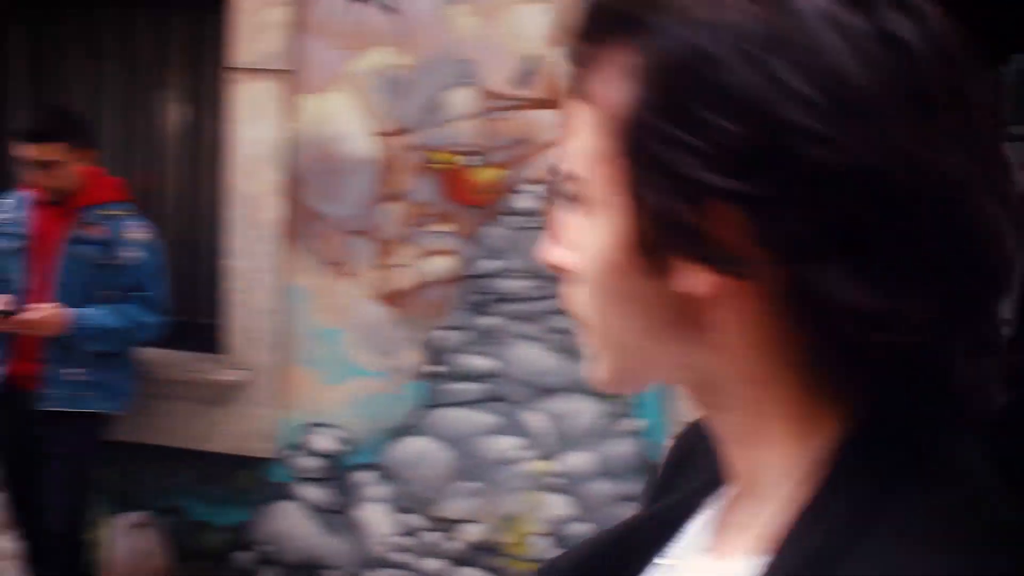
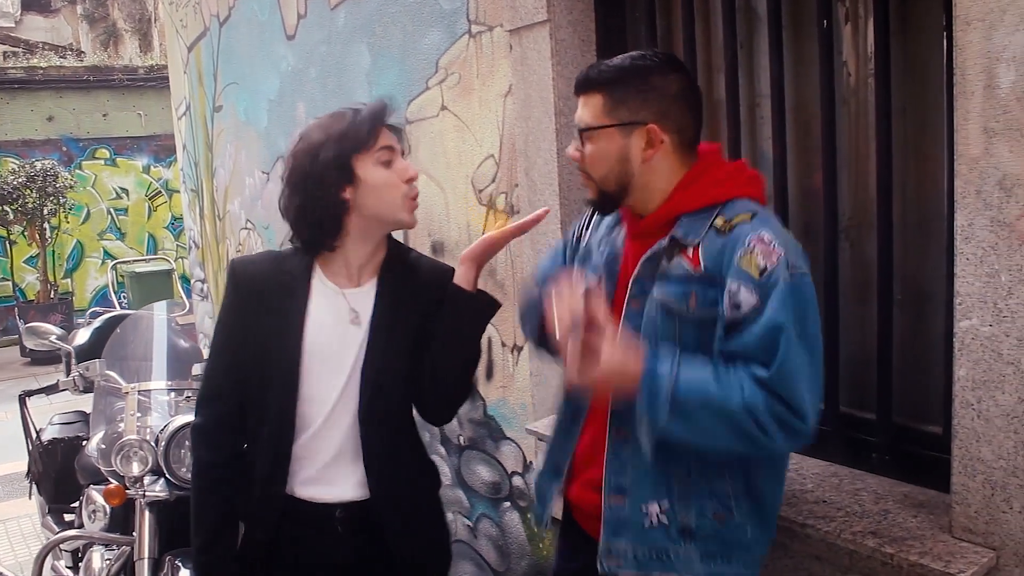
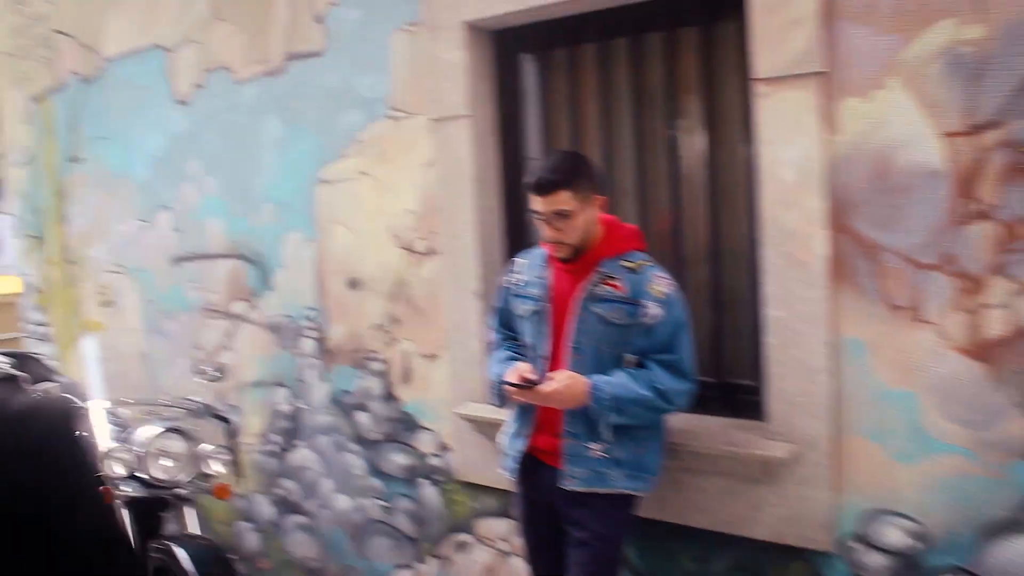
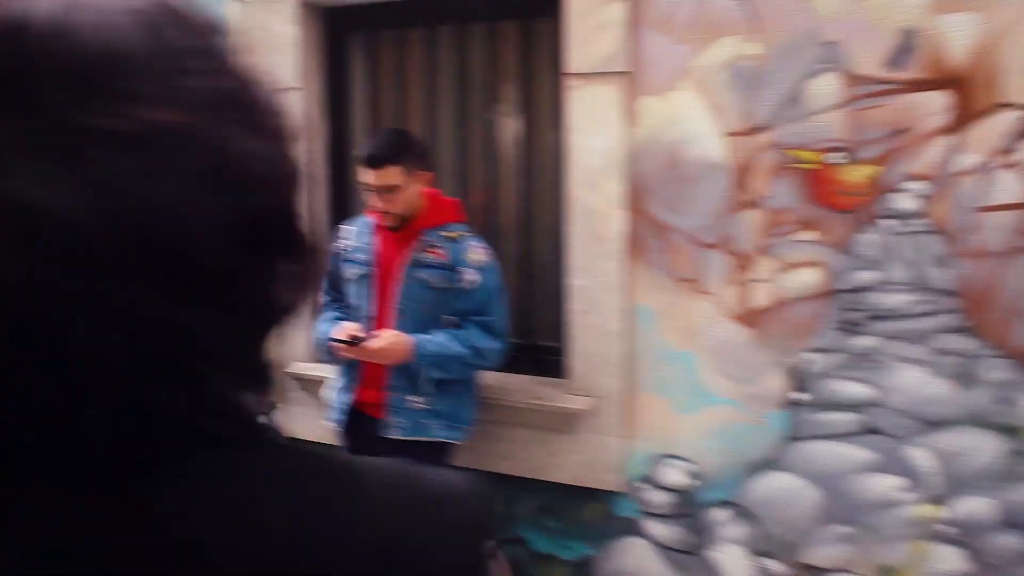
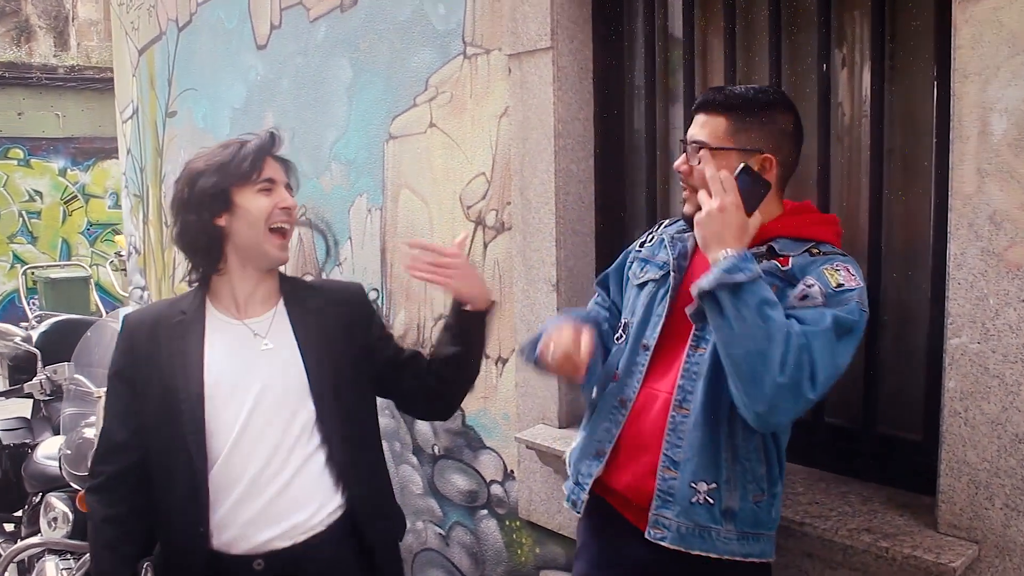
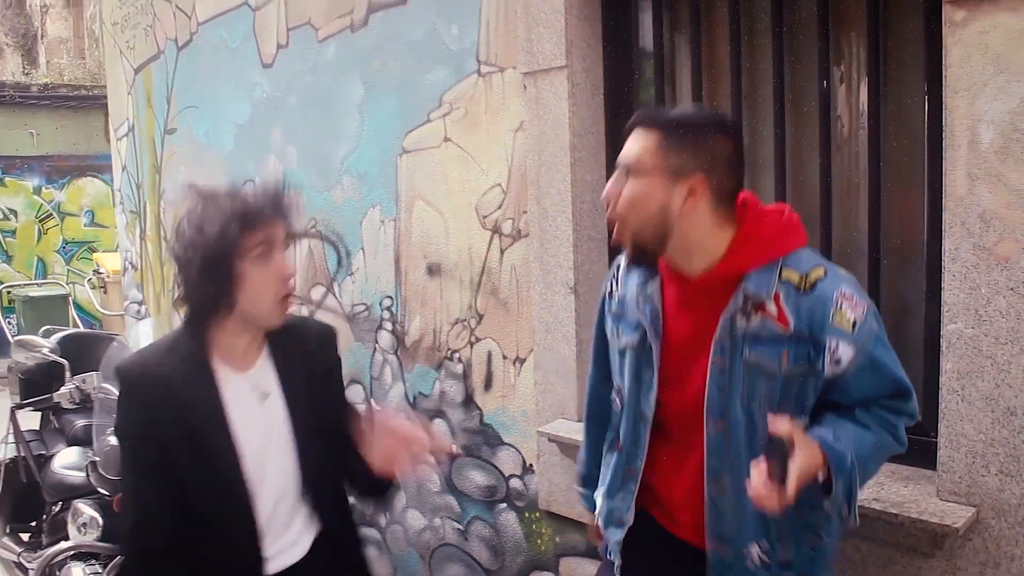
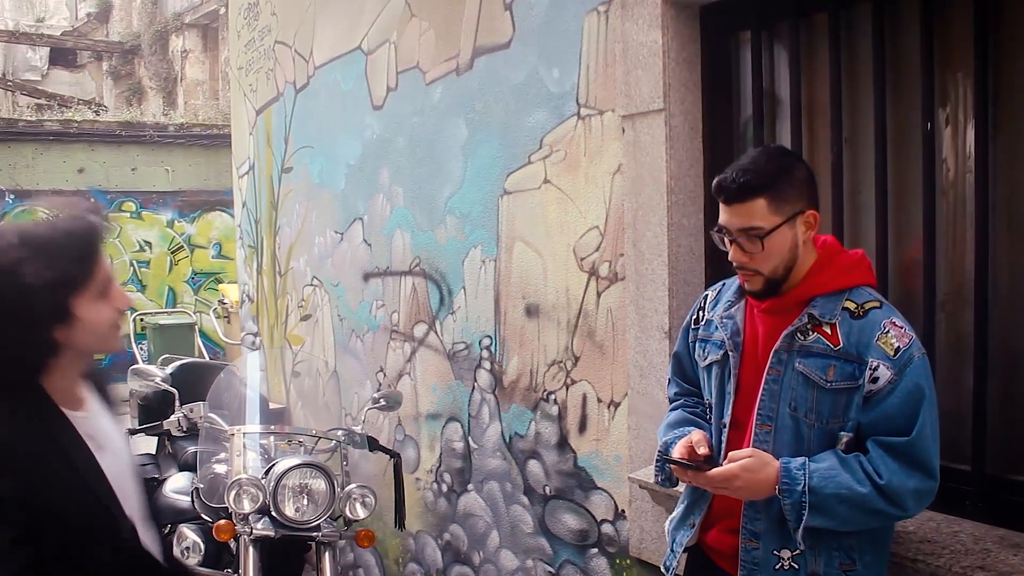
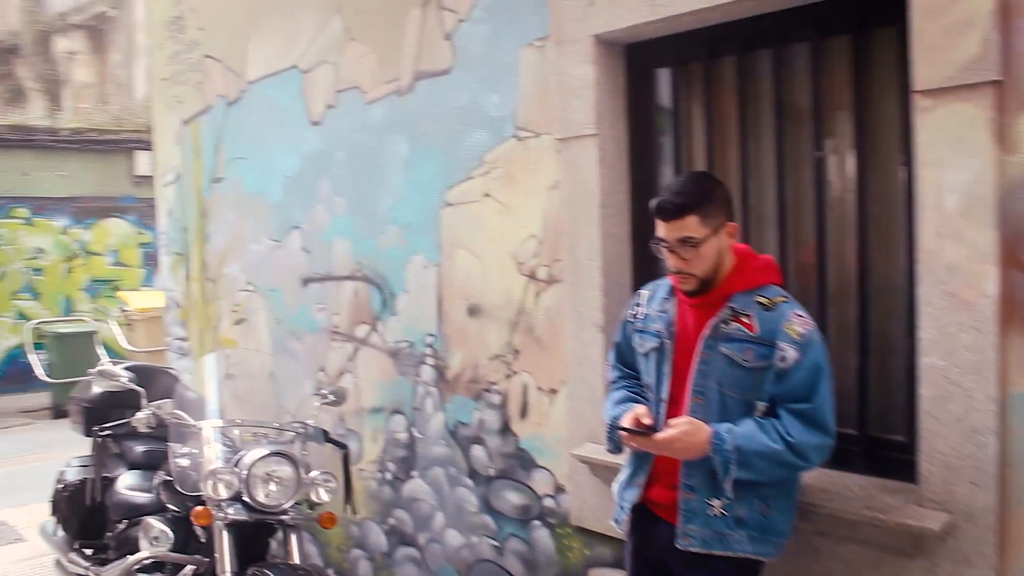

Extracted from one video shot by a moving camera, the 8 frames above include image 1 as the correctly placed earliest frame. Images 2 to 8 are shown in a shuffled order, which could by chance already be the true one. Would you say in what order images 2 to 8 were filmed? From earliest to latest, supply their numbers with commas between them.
4, 3, 8, 7, 2, 5, 6
